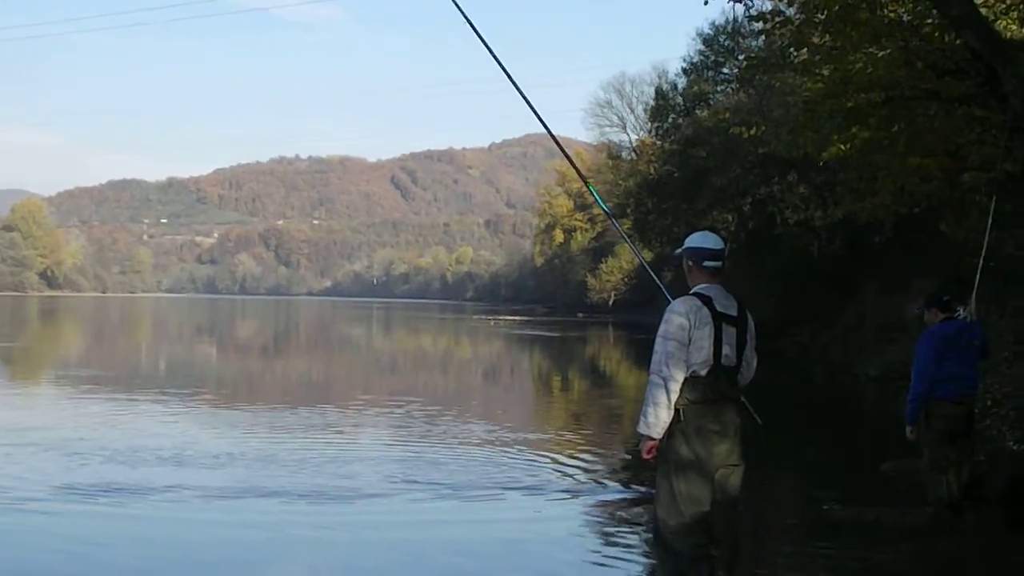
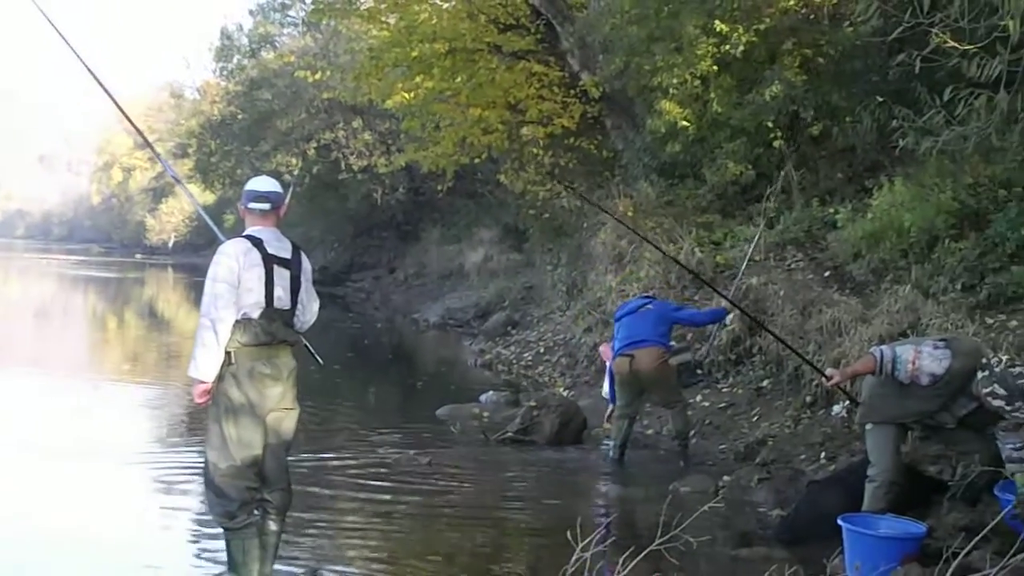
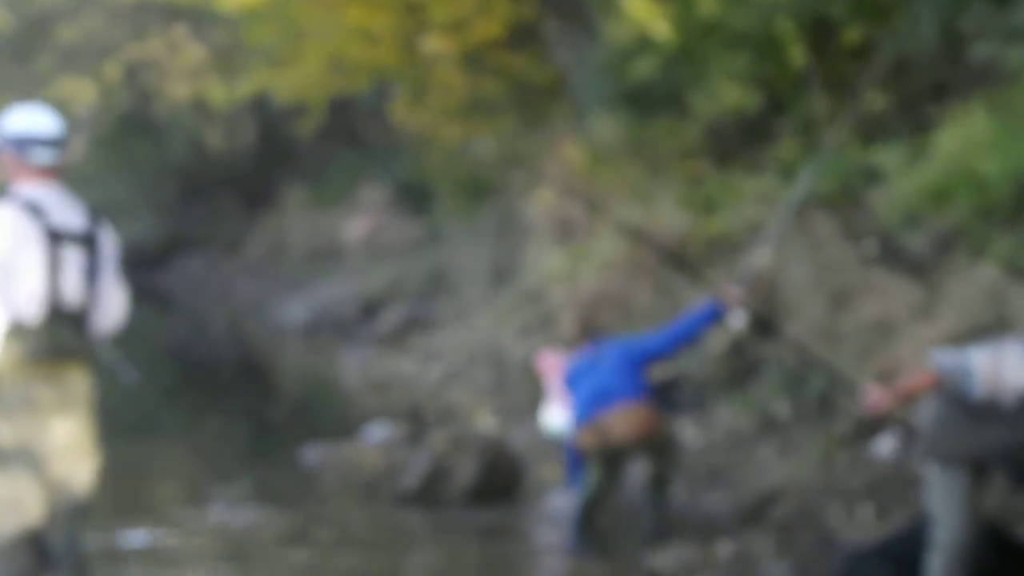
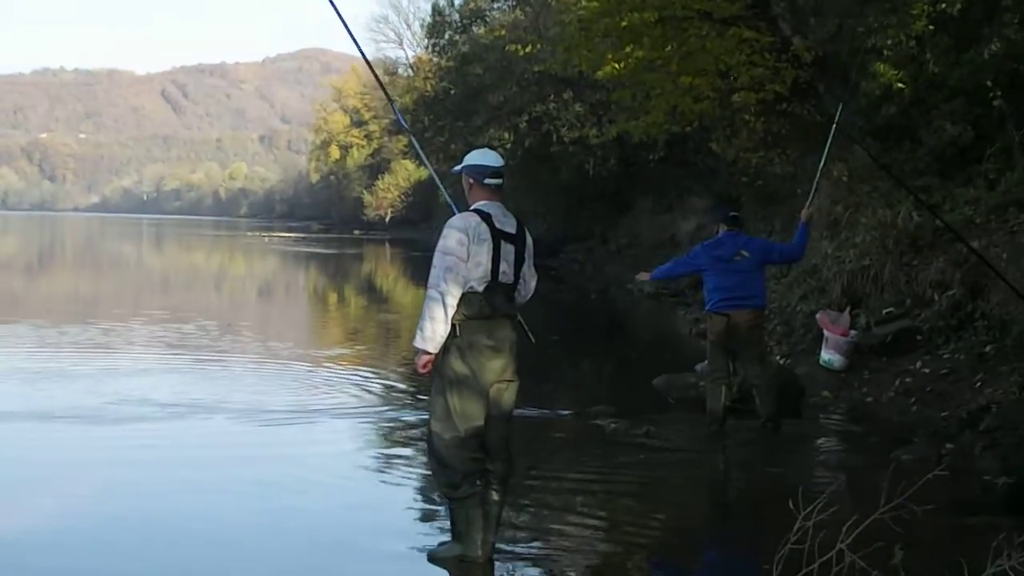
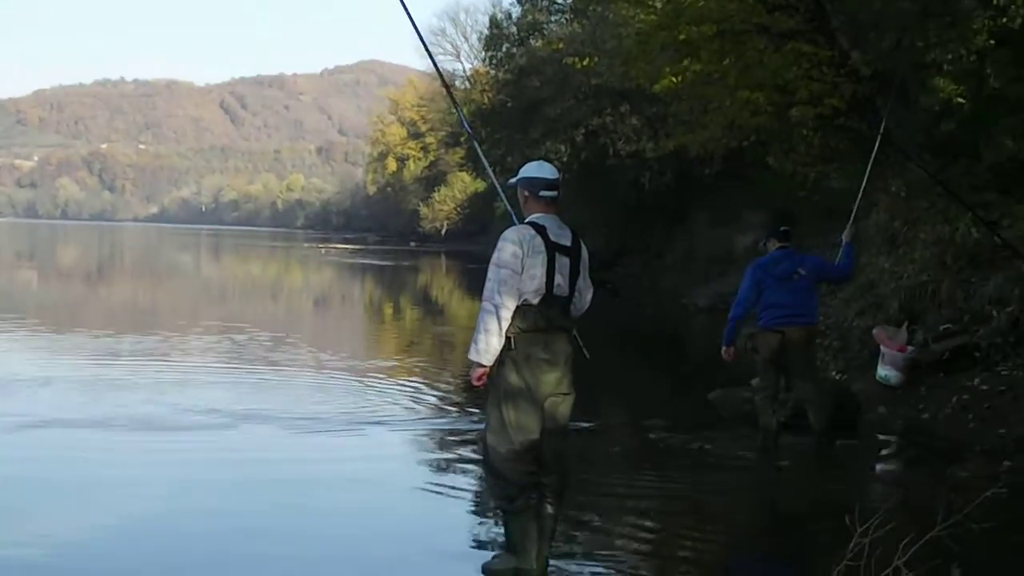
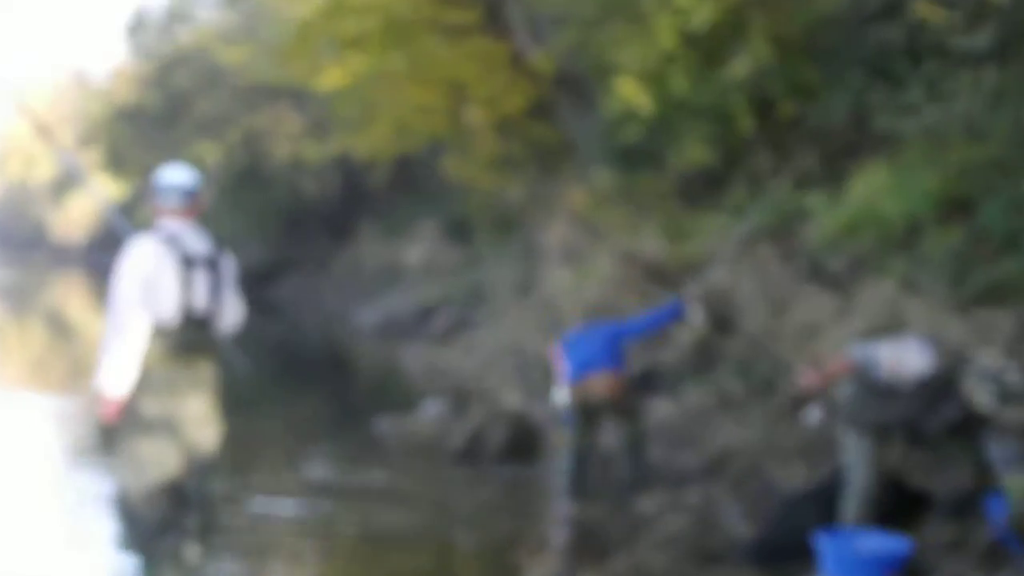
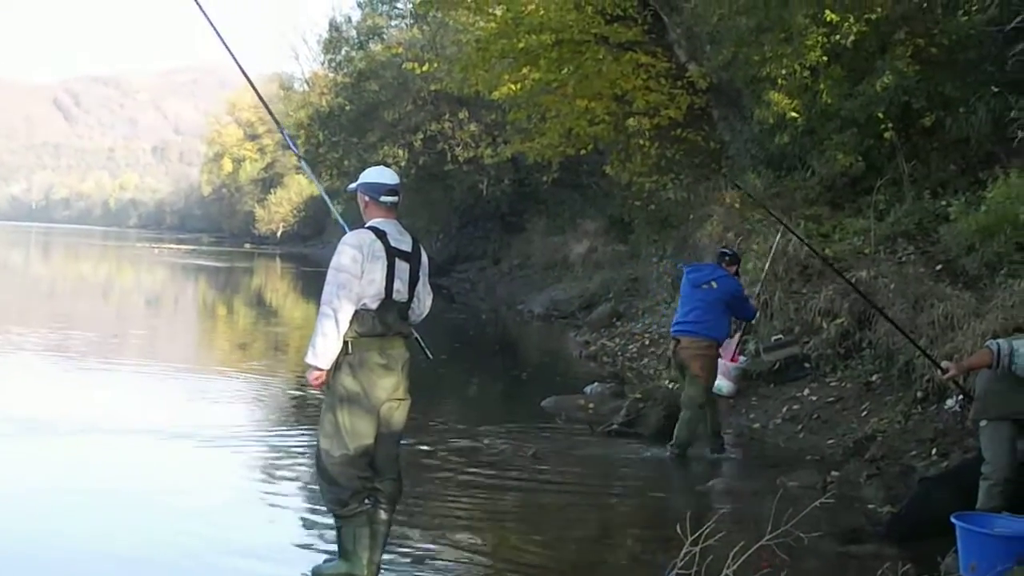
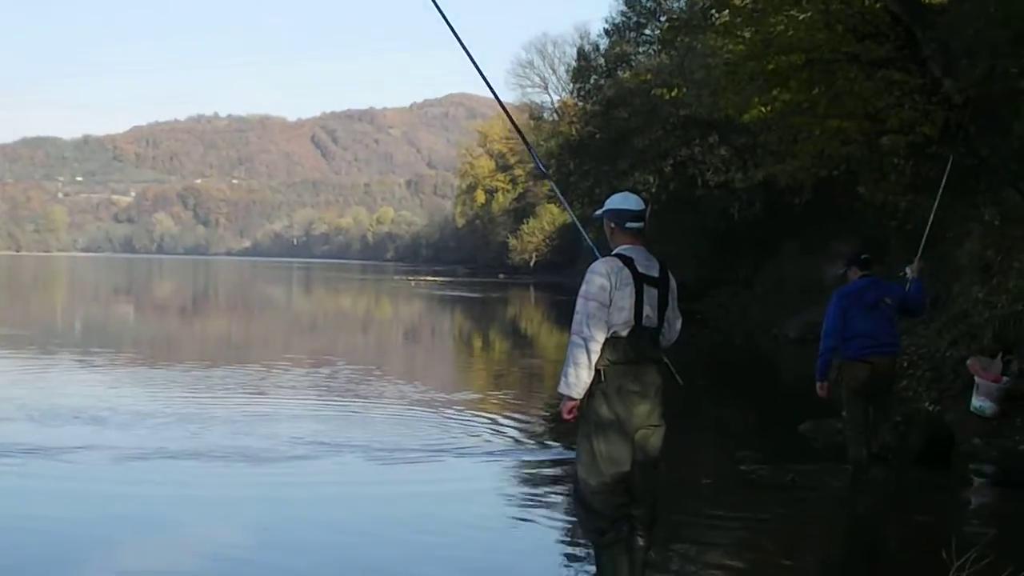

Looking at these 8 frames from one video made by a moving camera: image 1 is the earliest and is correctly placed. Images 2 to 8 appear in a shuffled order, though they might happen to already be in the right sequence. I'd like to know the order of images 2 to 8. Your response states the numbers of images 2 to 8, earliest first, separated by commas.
8, 5, 4, 7, 2, 6, 3
